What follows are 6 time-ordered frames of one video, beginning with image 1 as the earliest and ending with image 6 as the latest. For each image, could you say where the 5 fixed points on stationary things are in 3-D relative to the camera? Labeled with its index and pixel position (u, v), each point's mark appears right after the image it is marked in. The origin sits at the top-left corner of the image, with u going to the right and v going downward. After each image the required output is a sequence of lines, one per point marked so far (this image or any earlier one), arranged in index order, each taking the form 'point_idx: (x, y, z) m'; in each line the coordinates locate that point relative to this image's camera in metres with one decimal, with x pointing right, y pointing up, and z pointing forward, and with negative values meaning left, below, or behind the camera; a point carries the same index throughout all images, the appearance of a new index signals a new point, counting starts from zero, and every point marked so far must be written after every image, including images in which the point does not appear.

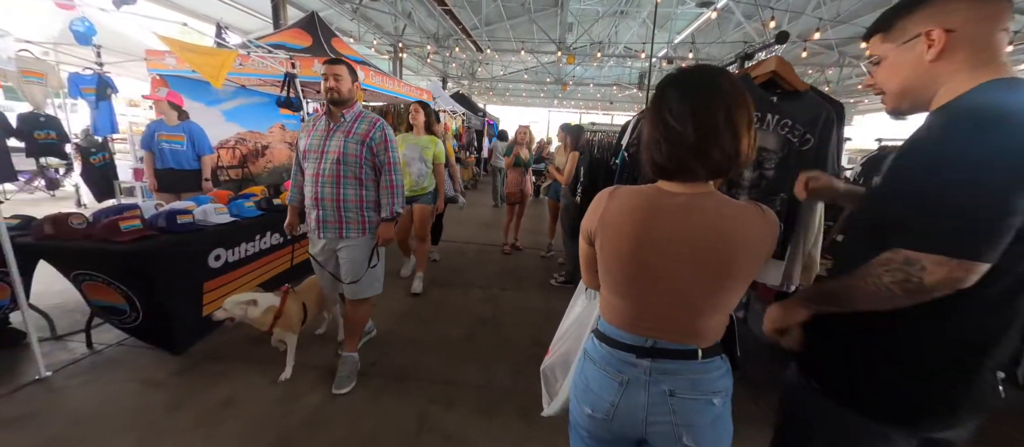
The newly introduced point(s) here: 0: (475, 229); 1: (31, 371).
0: (-0.6, -0.1, +6.0) m
1: (-2.9, -0.9, +2.0) m
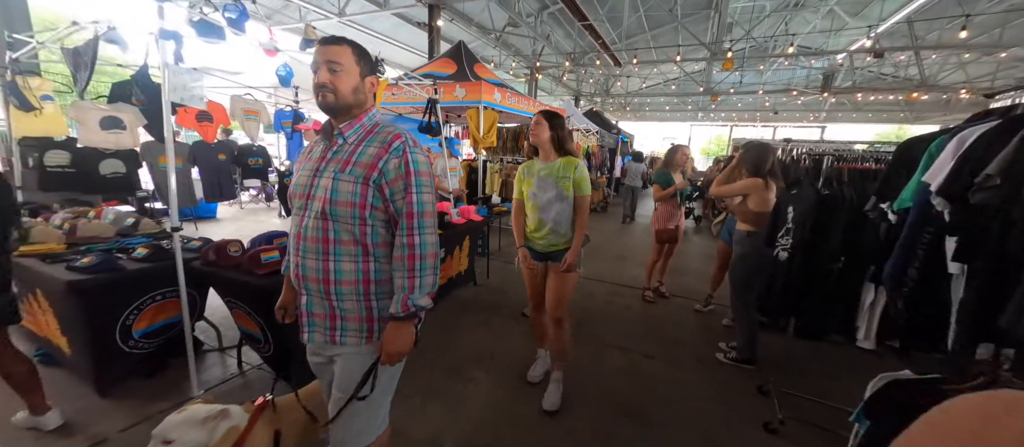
0: (+1.5, -0.6, +5.2) m
1: (-2.0, -1.0, +2.2) m
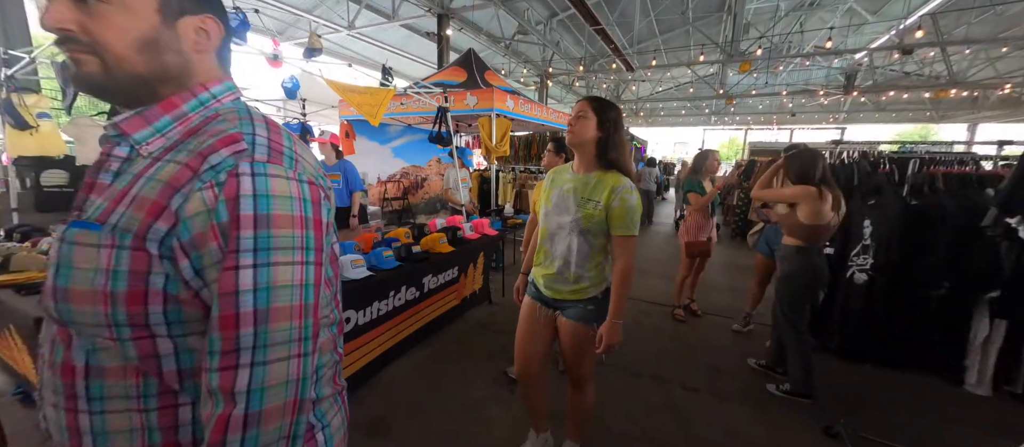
0: (+1.7, -0.7, +4.8) m
1: (-1.9, -1.2, +1.9) m
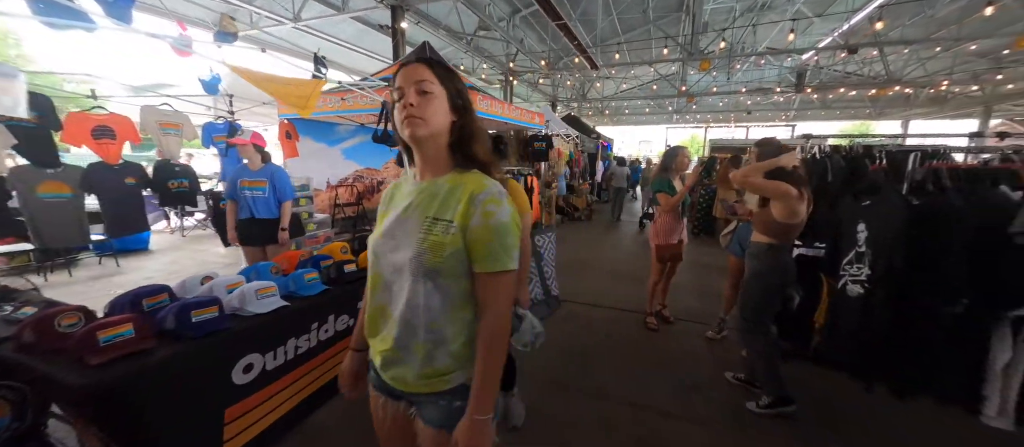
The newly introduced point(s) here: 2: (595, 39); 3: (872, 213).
0: (+1.2, -0.8, +4.6) m
1: (-2.1, -1.3, +1.4) m
2: (+2.7, +5.9, +10.9) m
3: (+1.7, +0.1, +1.6) m
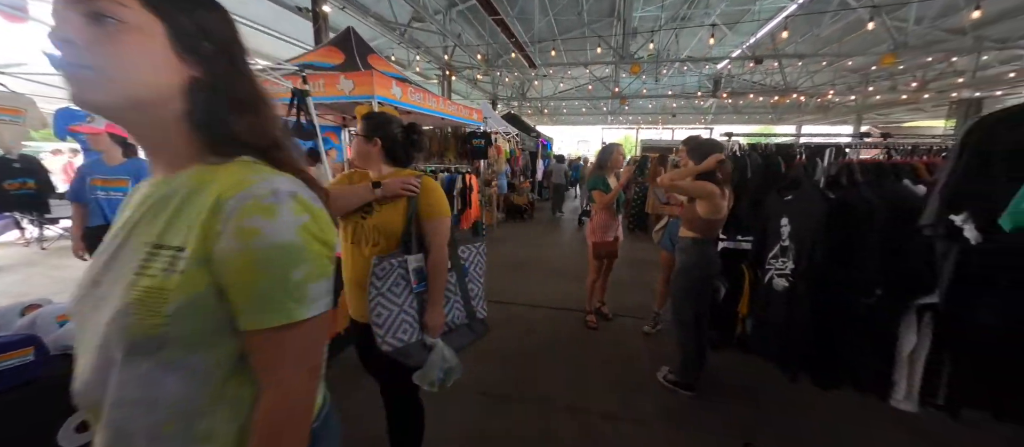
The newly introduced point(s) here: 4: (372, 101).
0: (+0.4, -0.7, +4.5) m
1: (-2.4, -1.4, +0.9) m
2: (+0.7, +6.0, +11.0) m
3: (+1.4, +0.1, +1.7) m
4: (-1.6, +1.4, +3.9) m
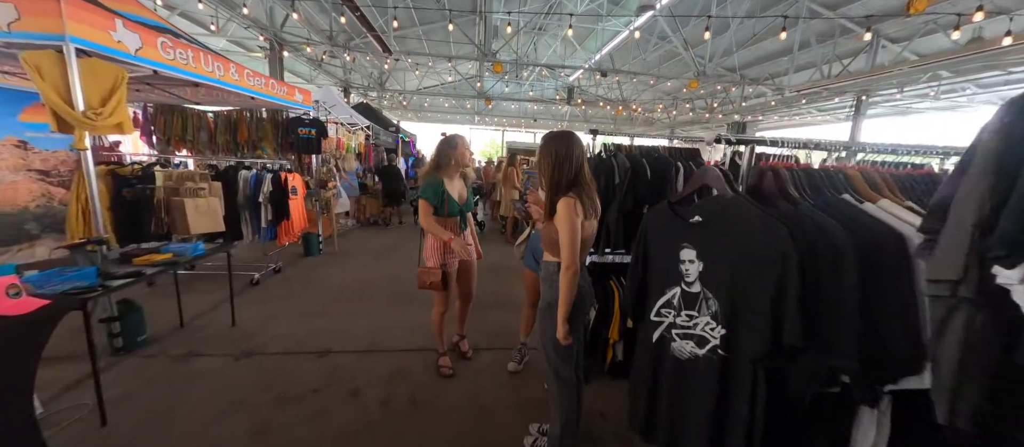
0: (-1.3, -0.9, +3.6) m
1: (-2.5, -1.6, -0.8) m
2: (-3.6, +5.8, +9.7) m
3: (+0.6, 0.0, +1.2) m
4: (-3.0, +1.2, +2.3) m
